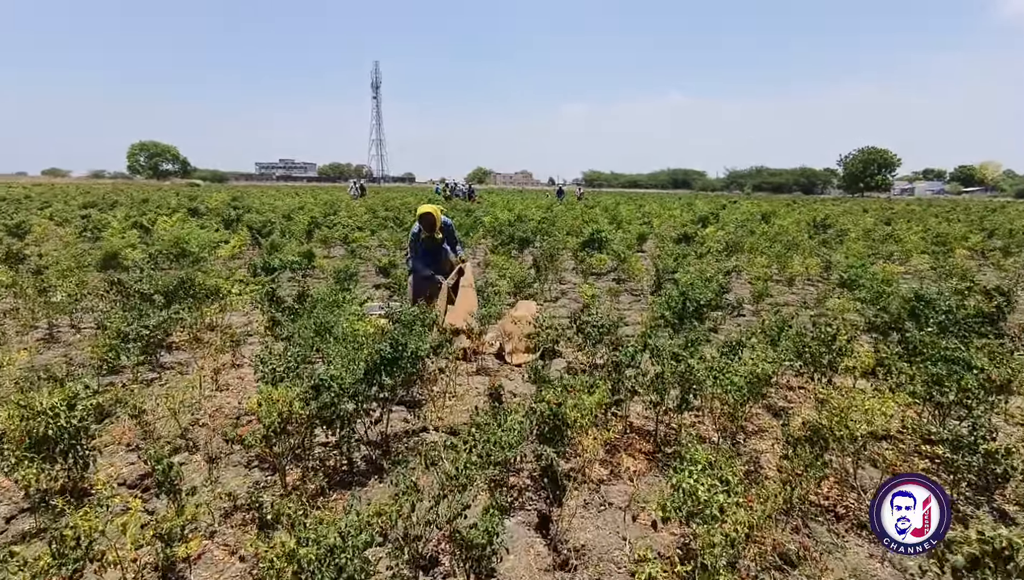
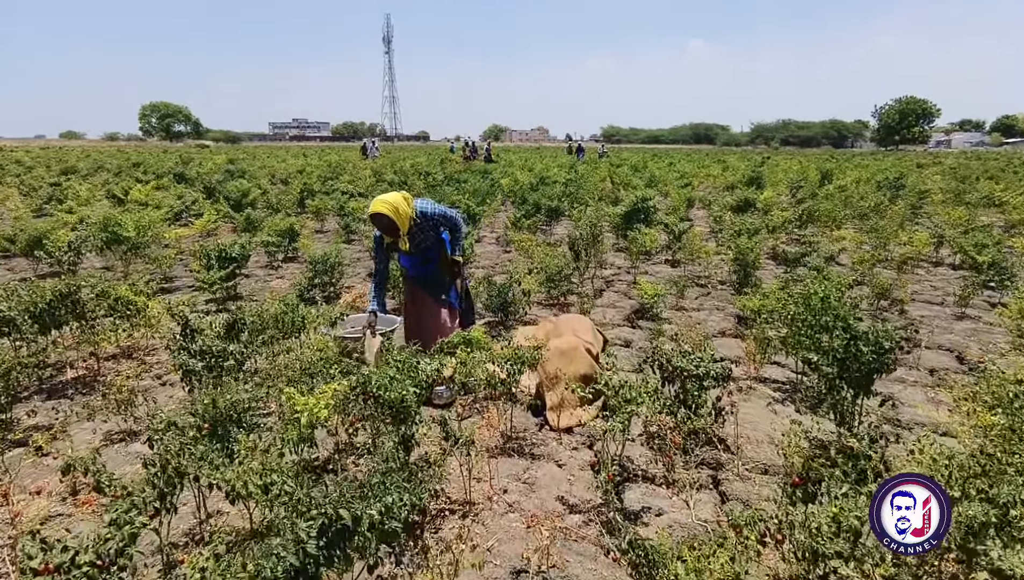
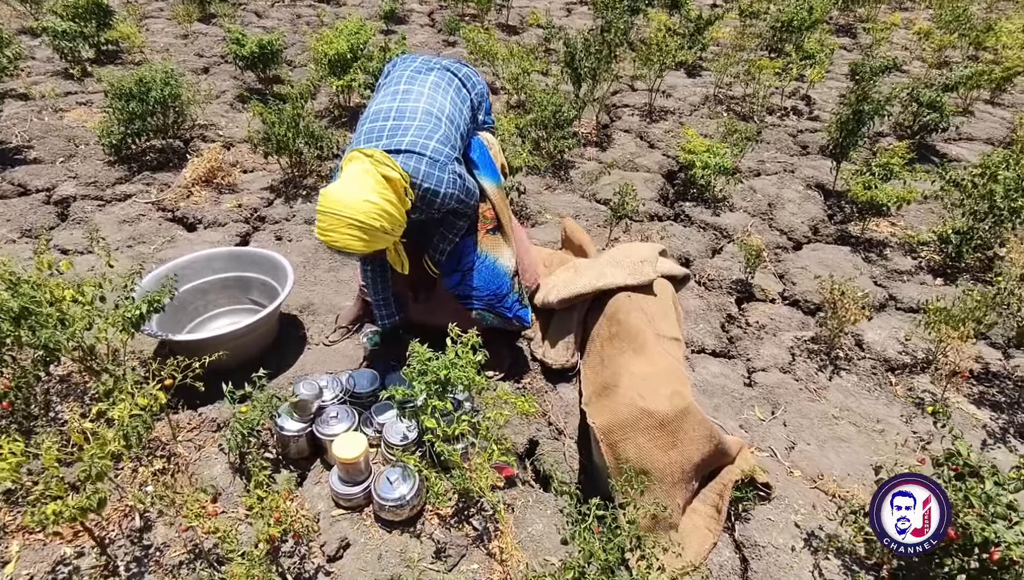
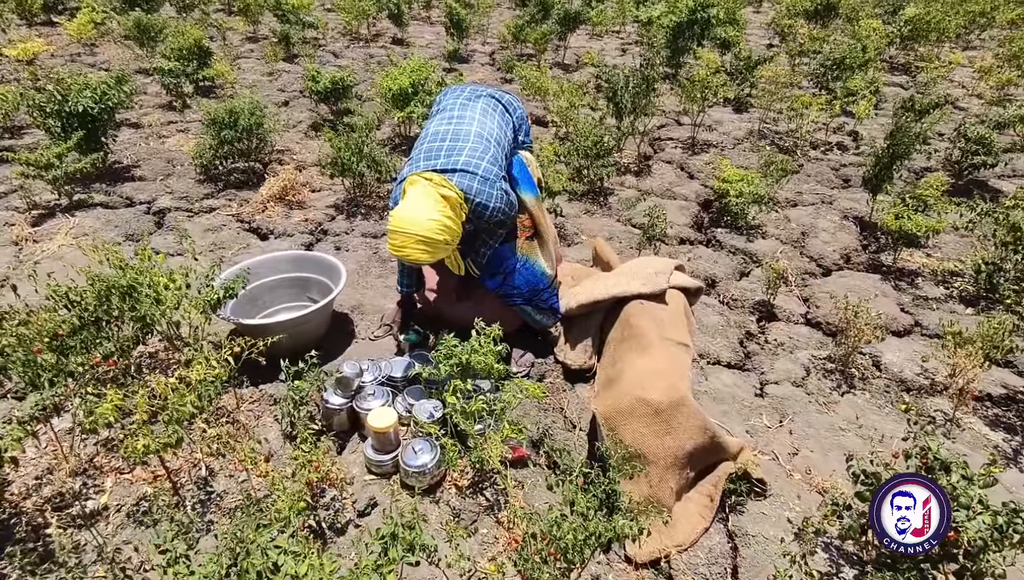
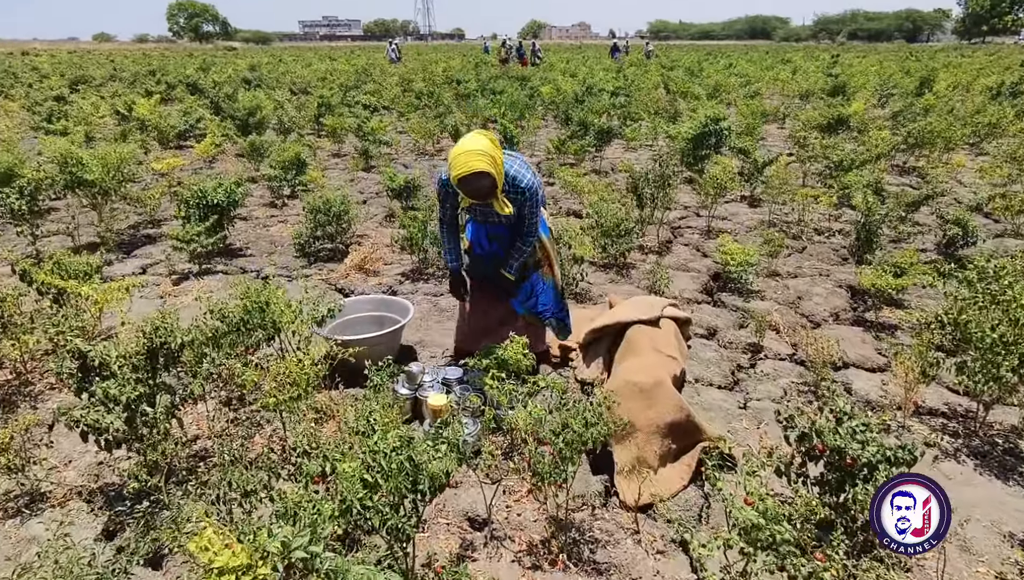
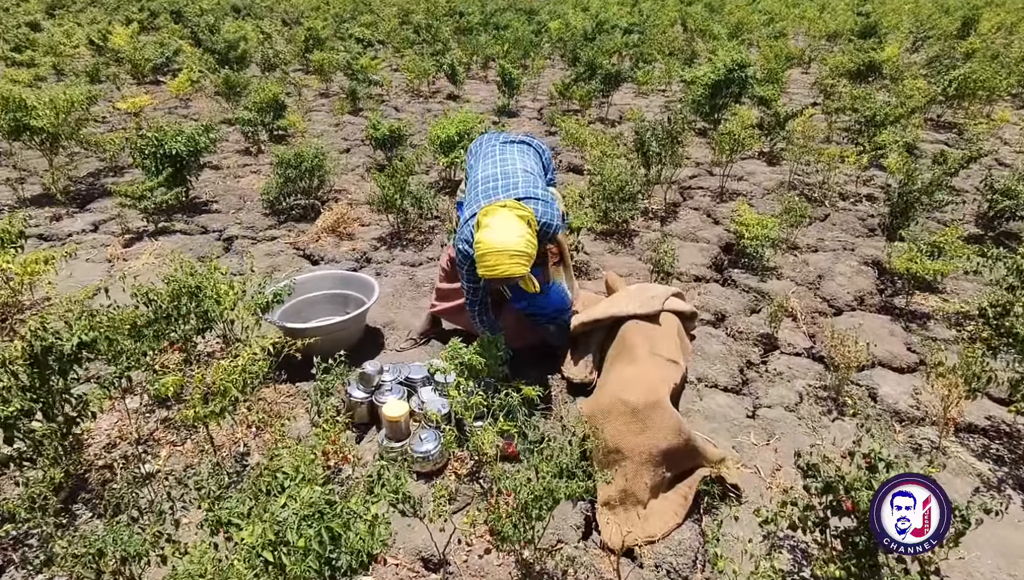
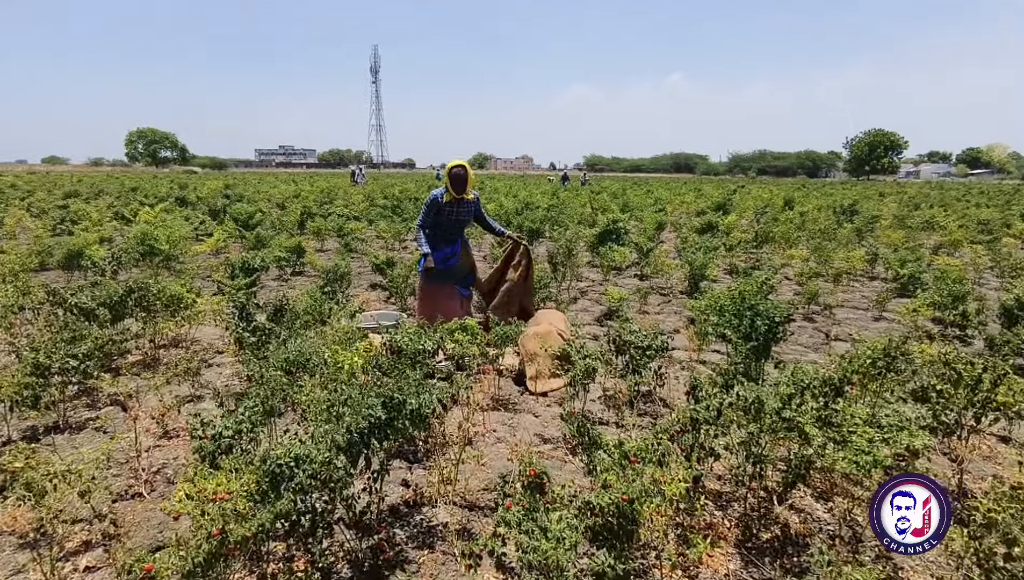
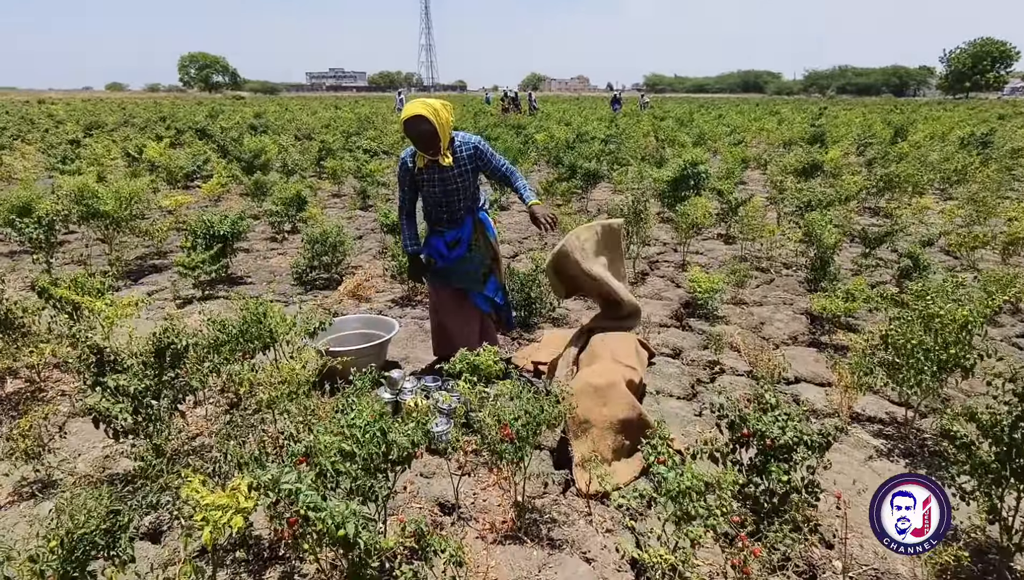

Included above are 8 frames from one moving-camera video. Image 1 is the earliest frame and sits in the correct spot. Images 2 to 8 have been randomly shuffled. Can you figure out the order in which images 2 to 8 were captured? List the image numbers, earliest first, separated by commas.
7, 2, 8, 5, 6, 4, 3
